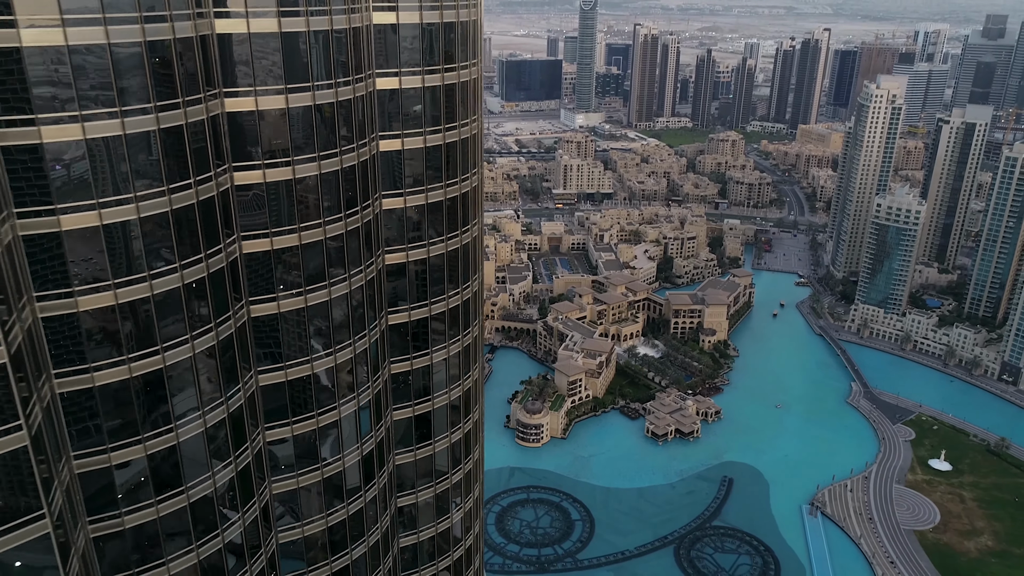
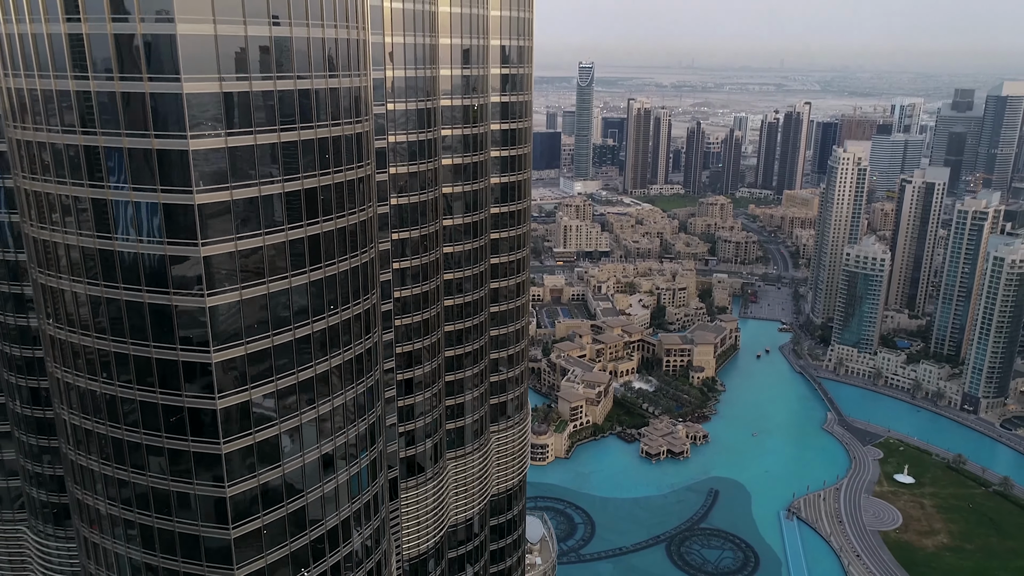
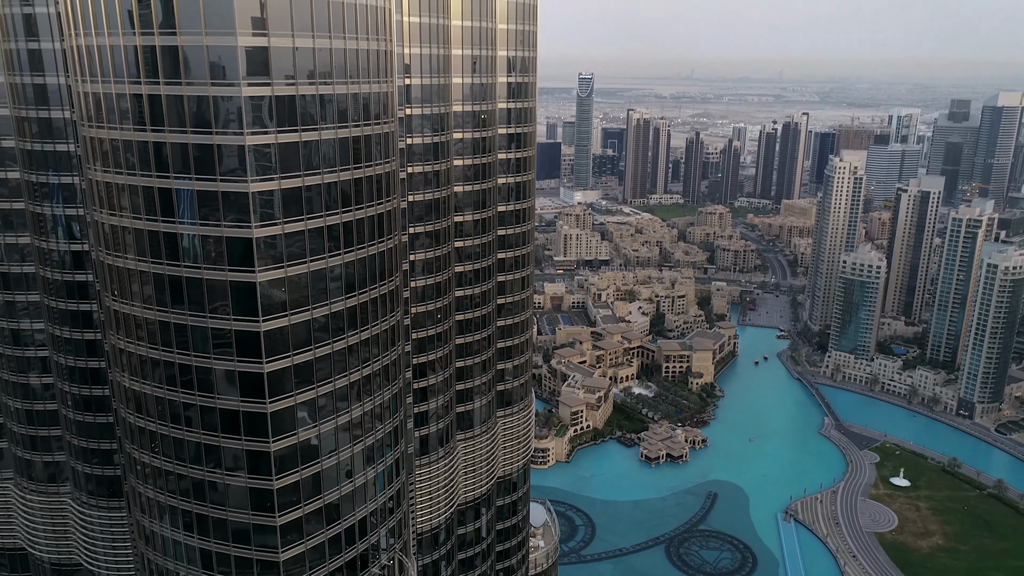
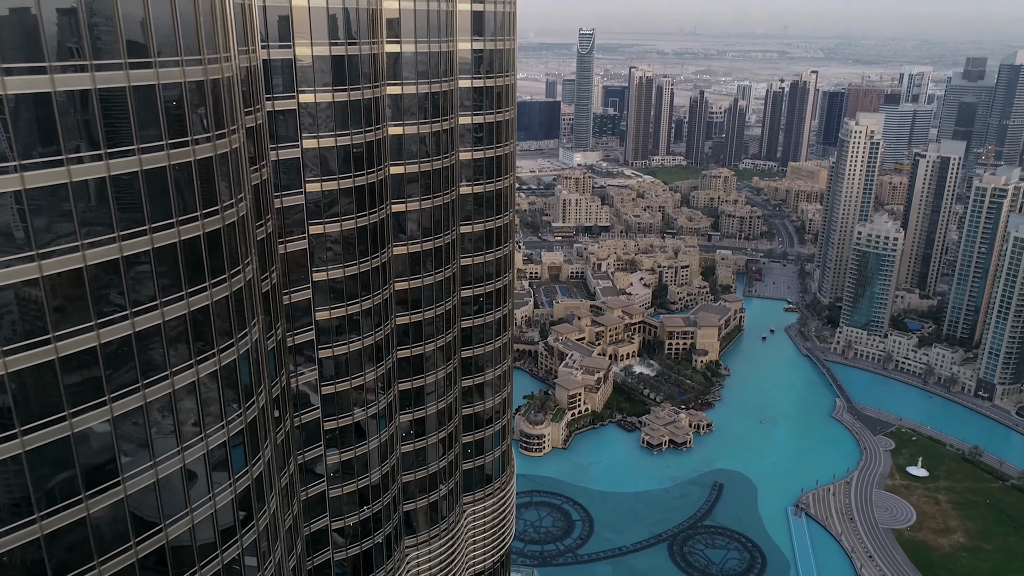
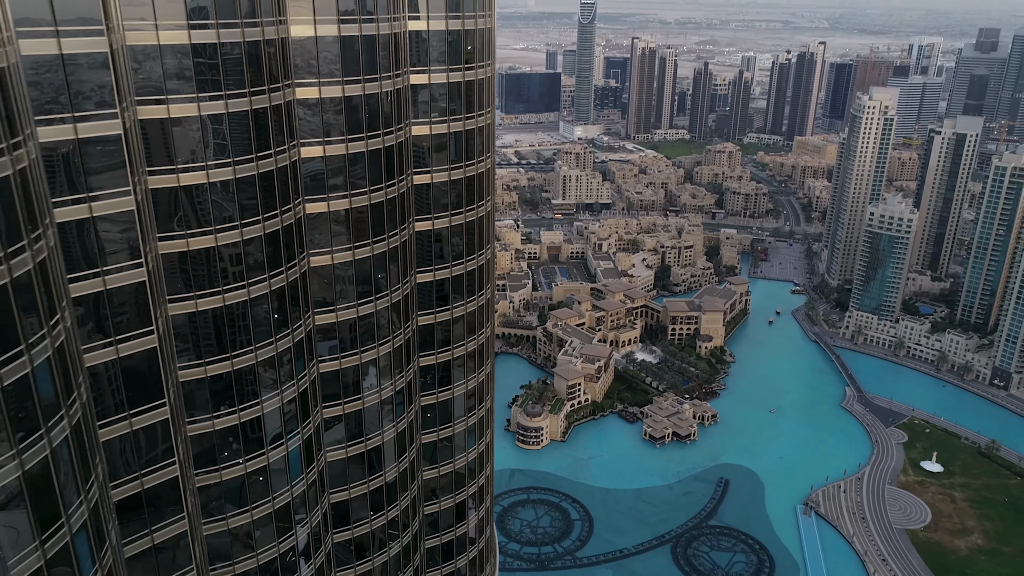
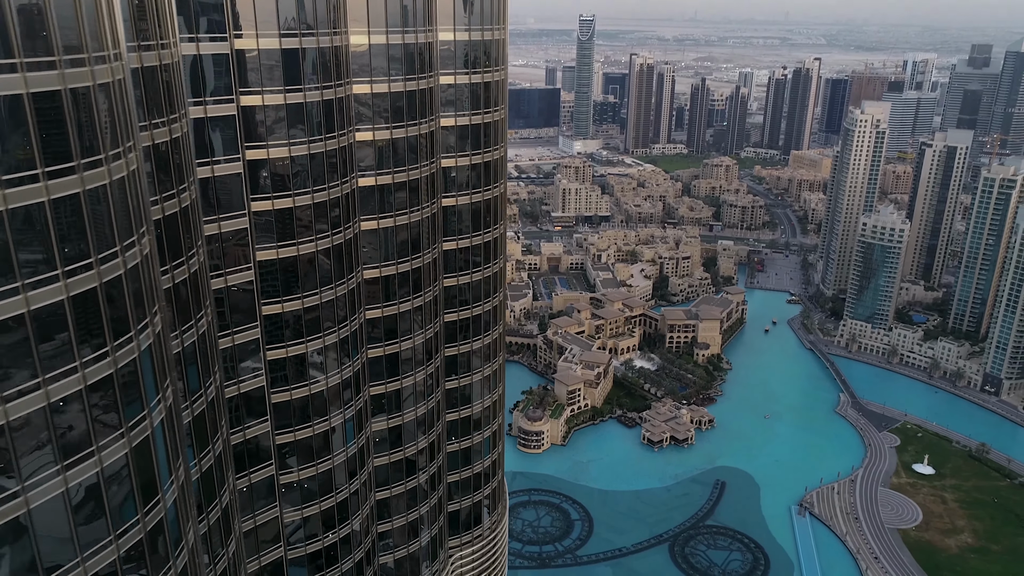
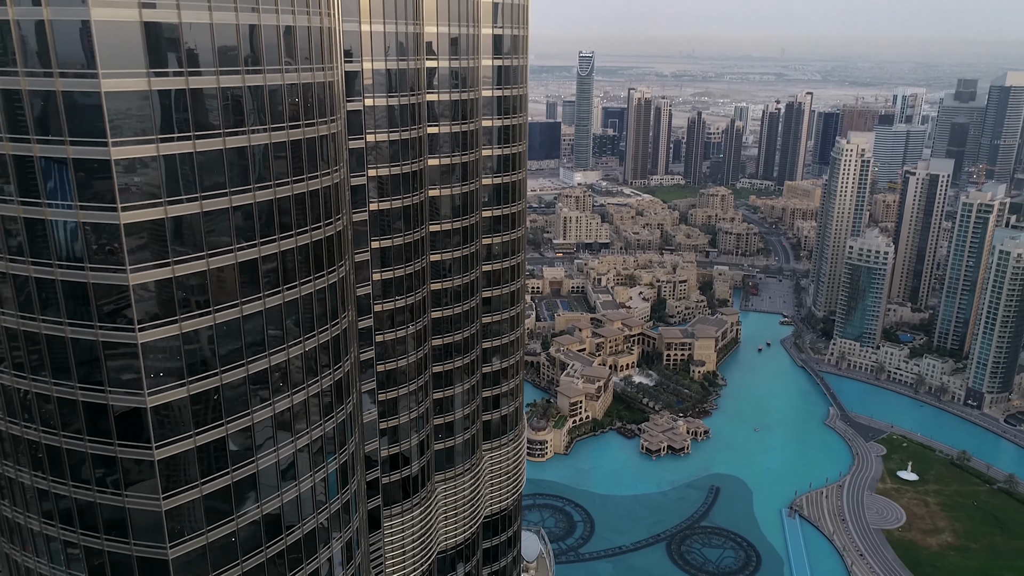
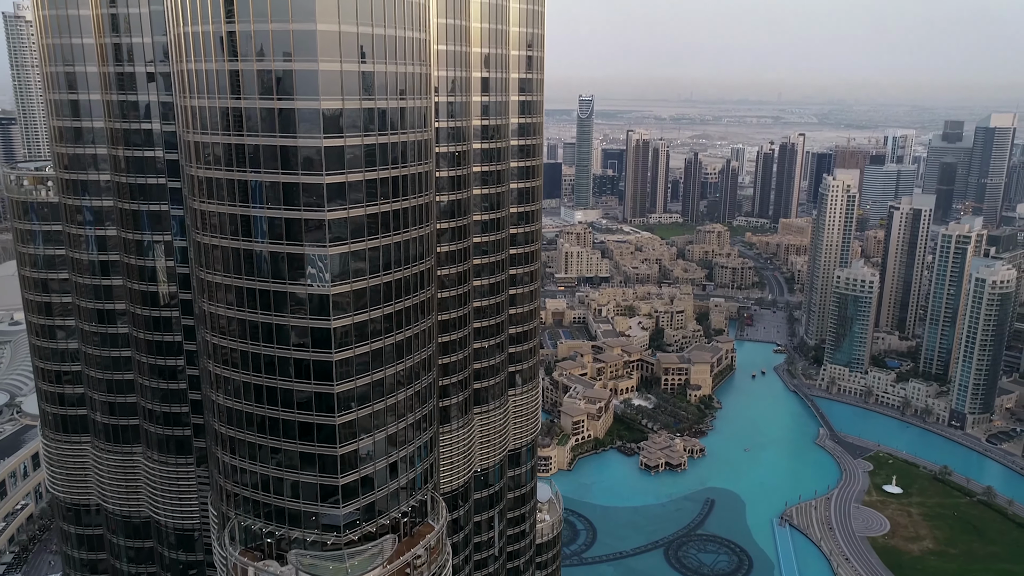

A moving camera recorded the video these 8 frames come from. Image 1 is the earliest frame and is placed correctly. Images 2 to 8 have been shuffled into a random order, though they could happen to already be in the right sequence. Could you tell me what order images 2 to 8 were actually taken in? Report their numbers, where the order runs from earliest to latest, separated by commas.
5, 6, 4, 7, 2, 3, 8
